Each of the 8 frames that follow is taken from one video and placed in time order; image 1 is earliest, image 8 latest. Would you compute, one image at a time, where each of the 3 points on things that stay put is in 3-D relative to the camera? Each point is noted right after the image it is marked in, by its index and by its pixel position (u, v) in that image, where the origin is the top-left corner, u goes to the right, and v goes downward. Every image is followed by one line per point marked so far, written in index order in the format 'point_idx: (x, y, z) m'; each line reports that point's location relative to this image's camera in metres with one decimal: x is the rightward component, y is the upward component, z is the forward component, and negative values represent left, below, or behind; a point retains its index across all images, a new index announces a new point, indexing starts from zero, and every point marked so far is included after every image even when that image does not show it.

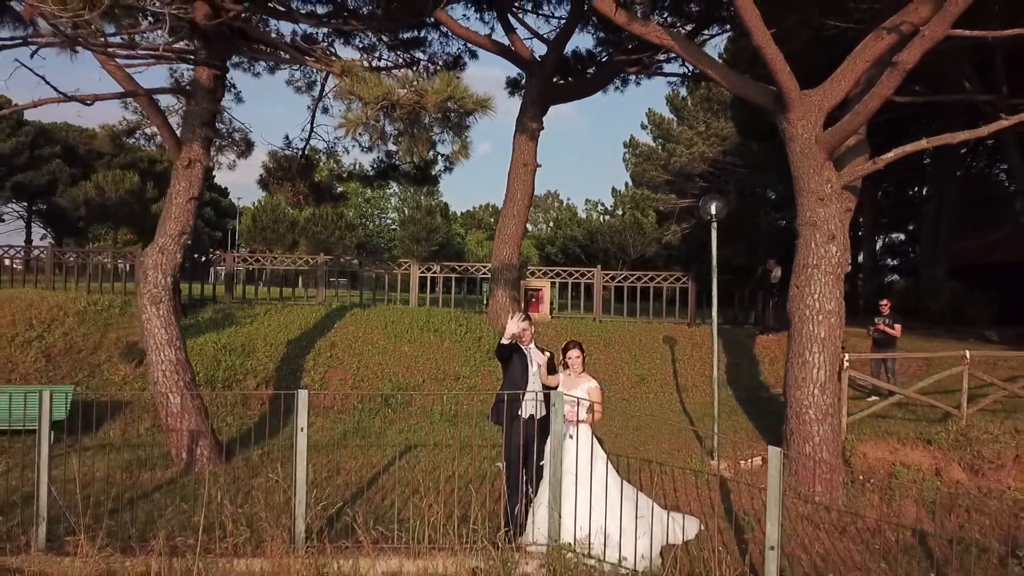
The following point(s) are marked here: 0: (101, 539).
0: (-1.9, -1.2, +4.2) m
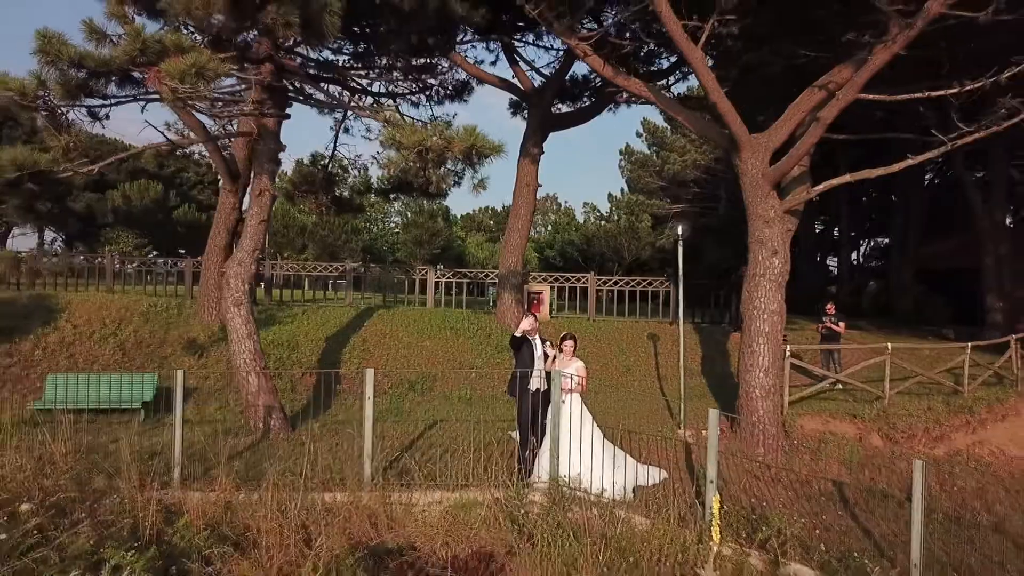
0: (-1.8, -1.2, +5.6) m
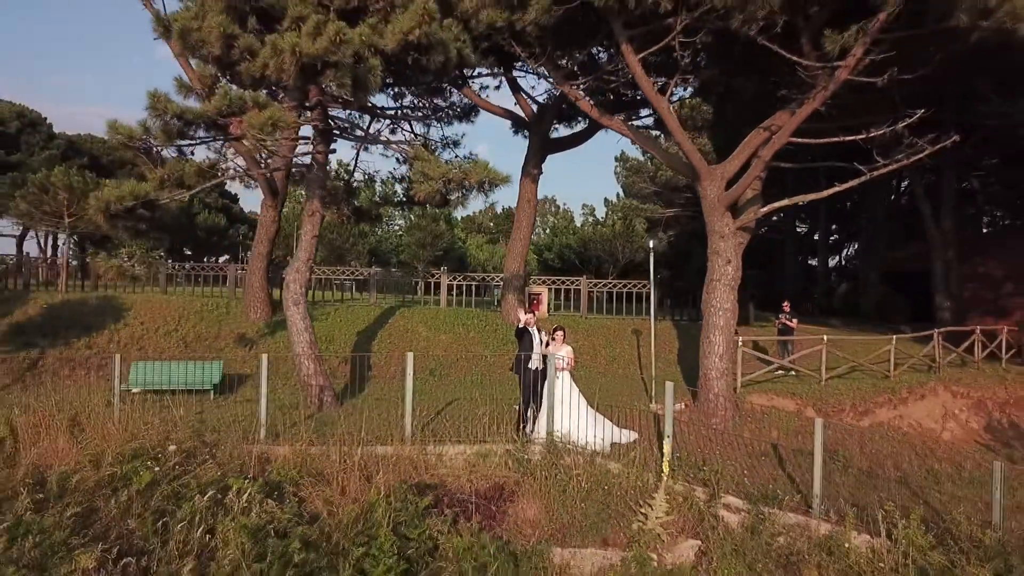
0: (-1.8, -1.2, +7.4) m
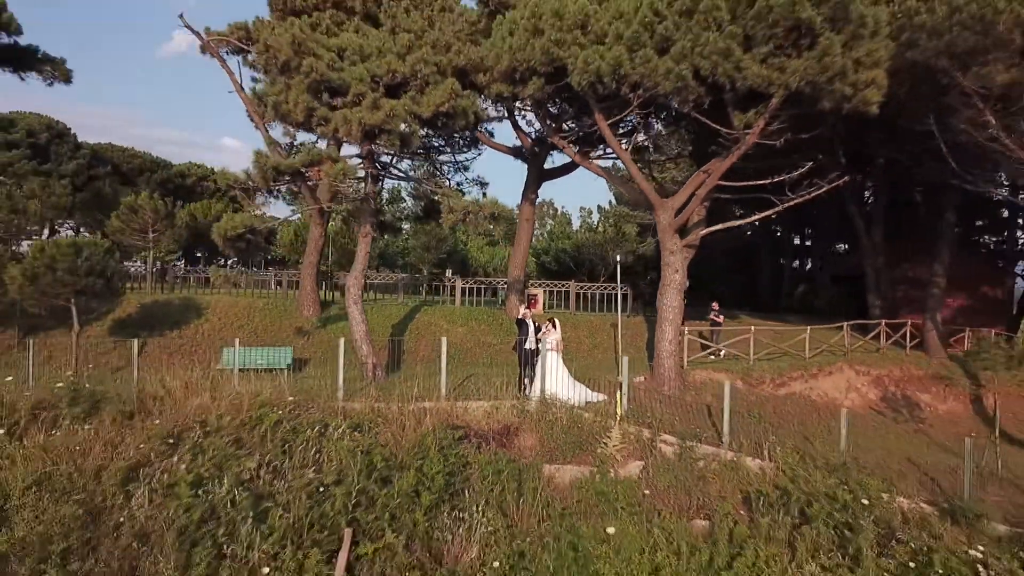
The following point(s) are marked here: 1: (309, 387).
0: (-1.7, -1.3, +10.5) m
1: (-2.4, -1.2, +10.6) m
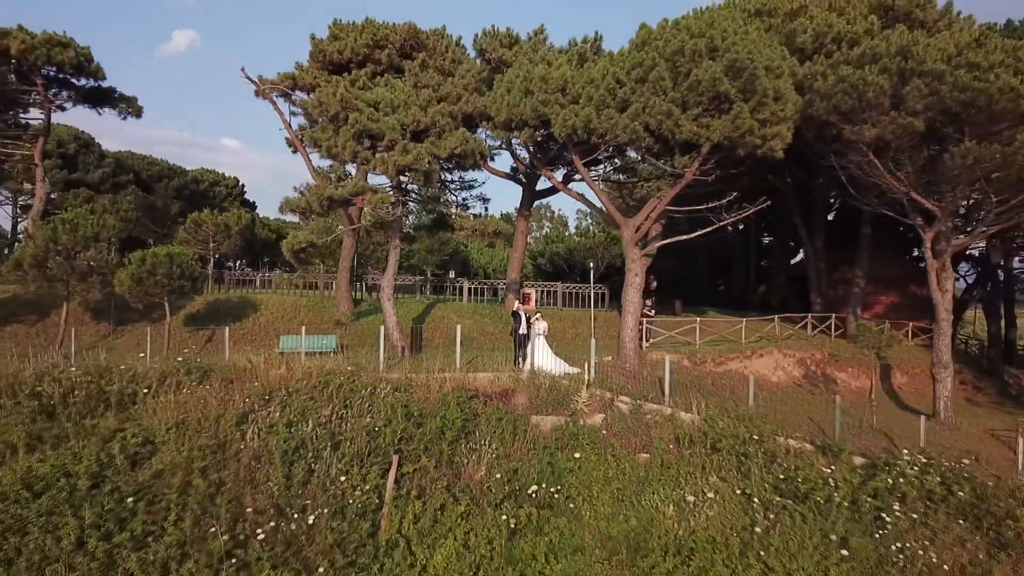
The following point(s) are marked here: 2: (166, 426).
0: (-1.8, -1.3, +14.0) m
1: (-2.5, -1.2, +14.1) m
2: (-4.6, -1.8, +11.7) m
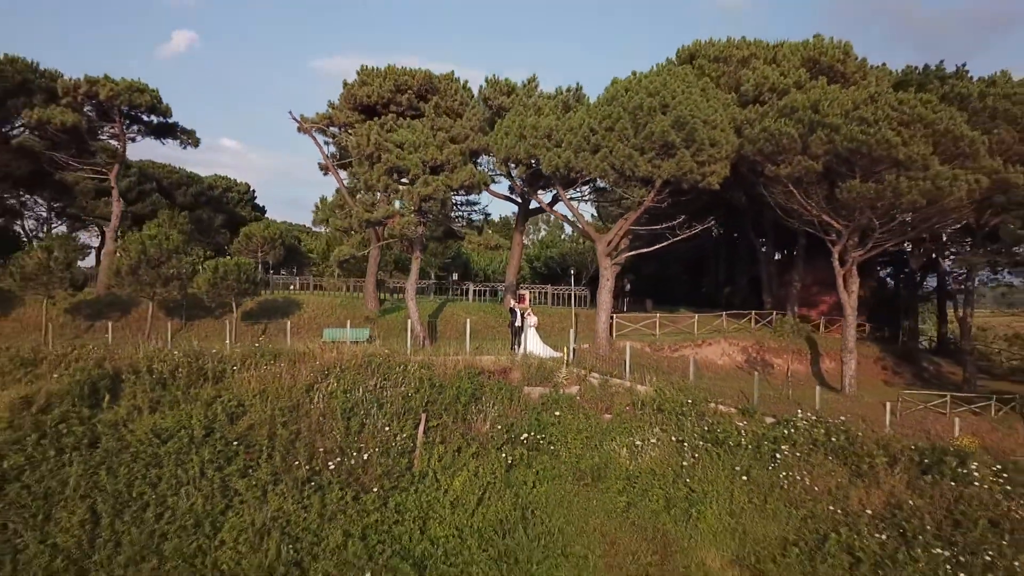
0: (-1.8, -1.3, +18.1) m
1: (-2.5, -1.2, +18.2) m
2: (-4.6, -1.9, +15.8) m
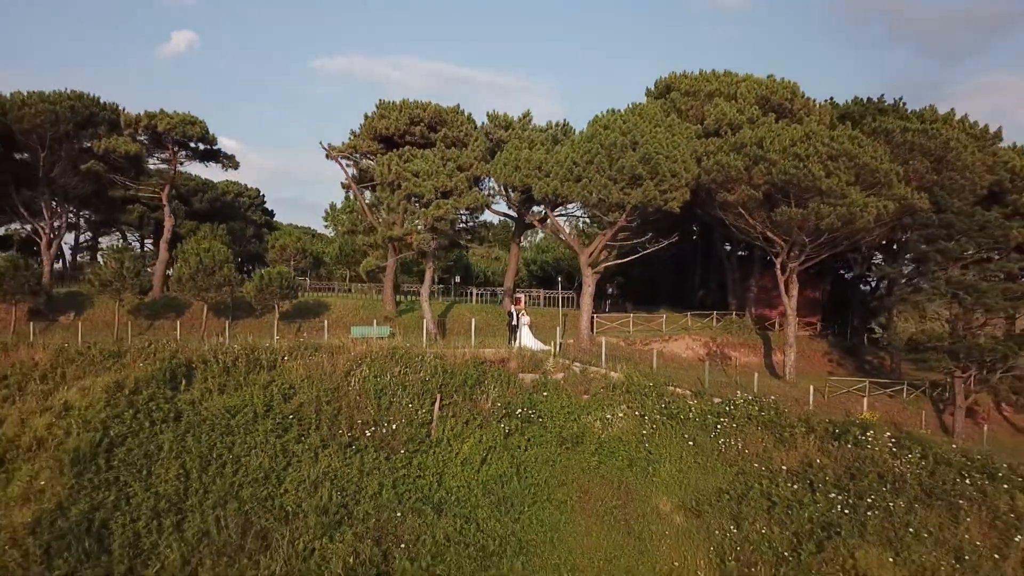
0: (-1.9, -1.4, +22.0) m
1: (-2.6, -1.4, +22.1) m
2: (-4.7, -2.0, +19.7) m
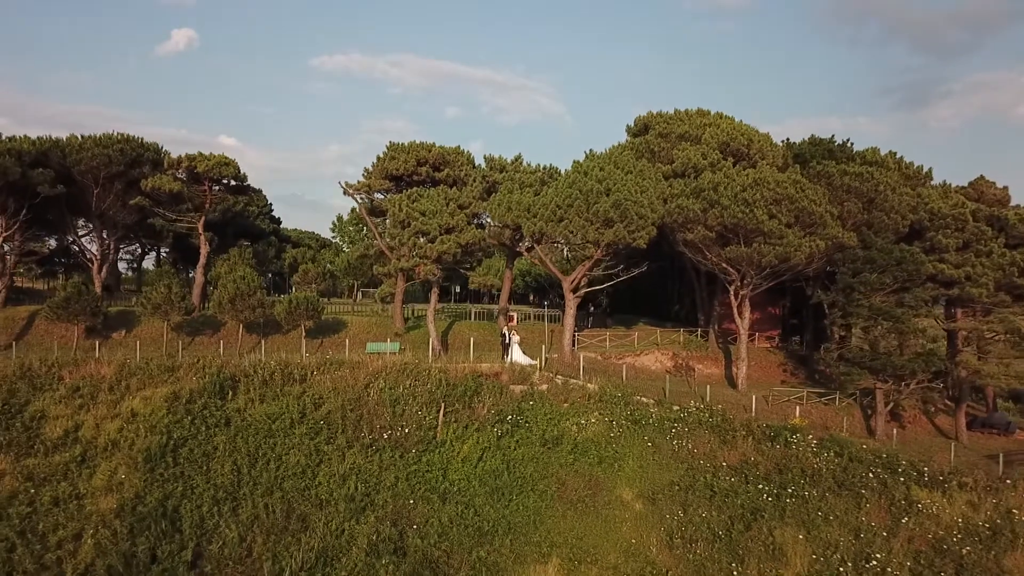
0: (-2.1, -2.2, +26.0) m
1: (-2.8, -2.1, +26.1) m
2: (-4.9, -2.7, +23.6) m
